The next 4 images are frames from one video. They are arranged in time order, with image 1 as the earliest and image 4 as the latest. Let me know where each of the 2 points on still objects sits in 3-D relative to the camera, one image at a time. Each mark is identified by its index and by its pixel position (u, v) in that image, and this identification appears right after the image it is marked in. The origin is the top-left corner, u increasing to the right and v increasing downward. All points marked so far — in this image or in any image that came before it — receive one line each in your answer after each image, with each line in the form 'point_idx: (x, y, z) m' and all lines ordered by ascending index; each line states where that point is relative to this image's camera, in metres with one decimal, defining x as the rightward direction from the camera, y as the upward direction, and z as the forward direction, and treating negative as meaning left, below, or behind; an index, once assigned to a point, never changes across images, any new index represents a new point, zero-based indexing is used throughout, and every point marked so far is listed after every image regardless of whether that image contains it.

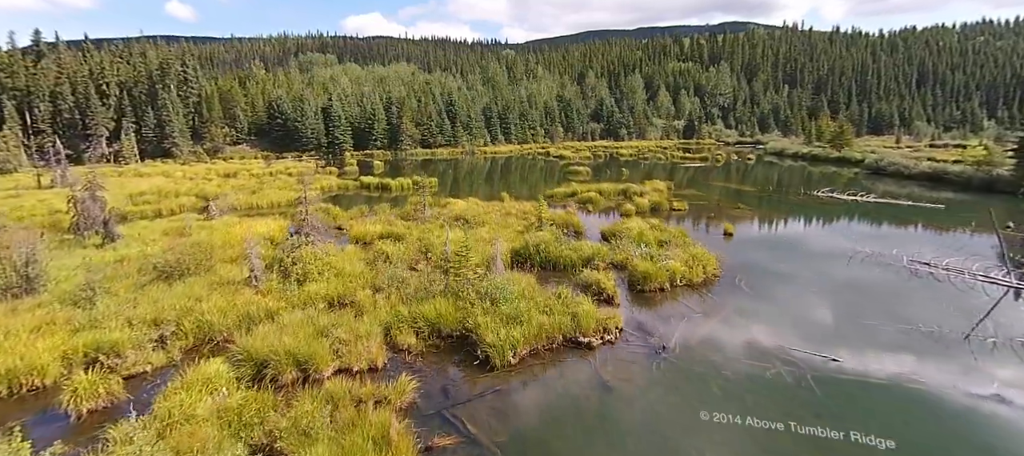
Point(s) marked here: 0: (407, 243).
0: (-4.2, -0.6, +18.8) m
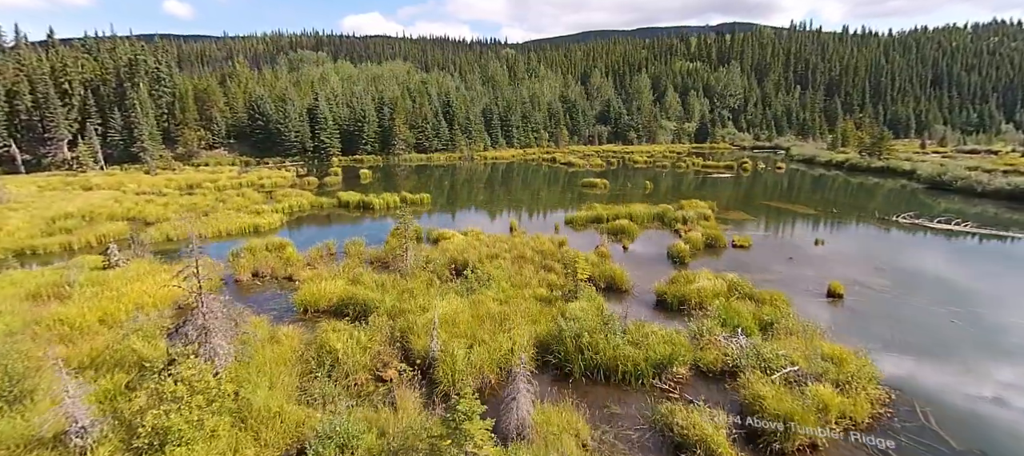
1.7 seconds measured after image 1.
0: (-3.6, -2.5, +12.3) m
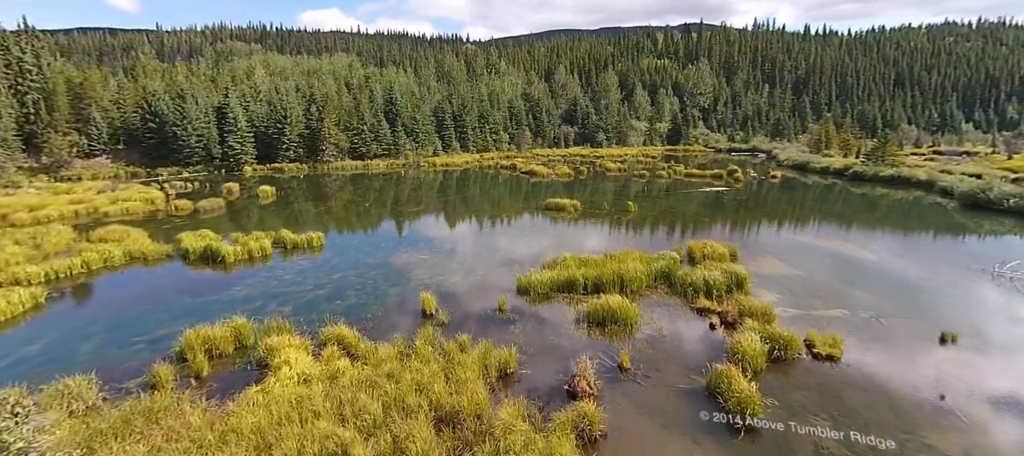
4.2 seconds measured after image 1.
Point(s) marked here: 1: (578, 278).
0: (-5.4, -5.3, +1.4) m
1: (+2.4, -1.8, +17.1) m
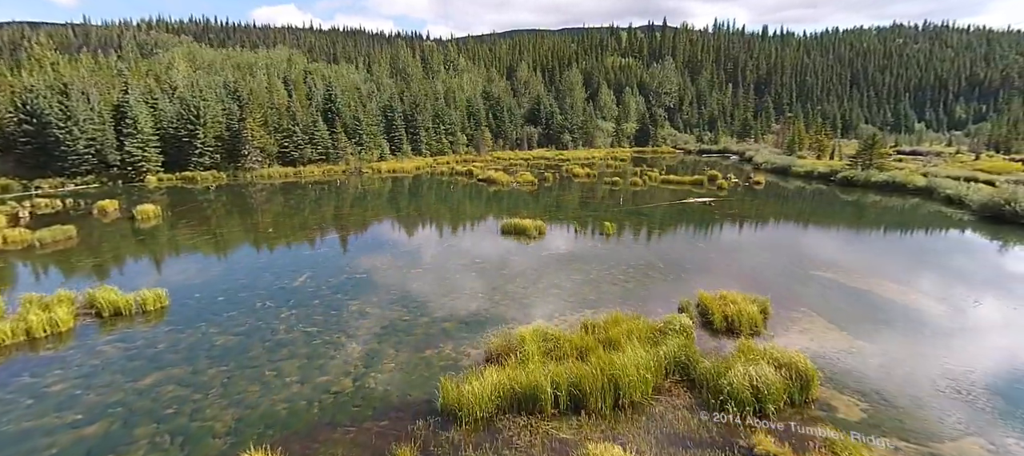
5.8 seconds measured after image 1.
0: (-5.9, -7.1, -5.9) m
1: (+0.7, -3.5, +10.3) m
